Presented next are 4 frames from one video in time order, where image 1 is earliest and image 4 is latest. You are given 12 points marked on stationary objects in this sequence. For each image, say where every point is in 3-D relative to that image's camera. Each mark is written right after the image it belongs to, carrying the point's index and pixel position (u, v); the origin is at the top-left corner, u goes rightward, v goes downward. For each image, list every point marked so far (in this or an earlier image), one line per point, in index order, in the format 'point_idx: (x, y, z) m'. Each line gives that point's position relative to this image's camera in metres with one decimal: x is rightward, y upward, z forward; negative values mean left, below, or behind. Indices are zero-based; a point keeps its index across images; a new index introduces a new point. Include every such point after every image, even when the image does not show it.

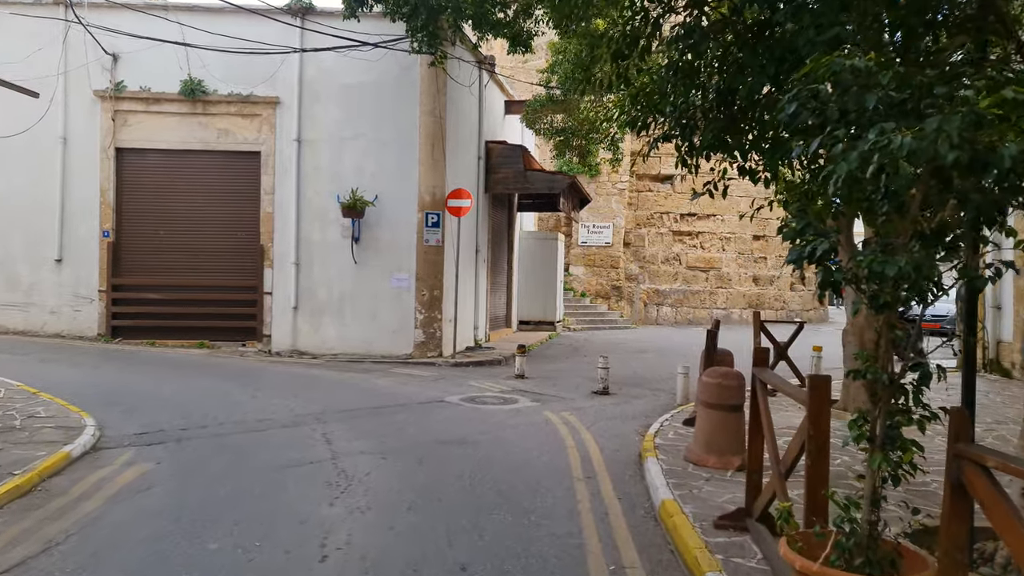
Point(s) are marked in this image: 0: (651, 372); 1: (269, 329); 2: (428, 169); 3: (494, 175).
0: (+2.4, -1.5, +11.7) m
1: (-4.4, -0.8, +12.3) m
2: (-1.5, +2.2, +12.3) m
3: (-0.4, +2.5, +15.2) m
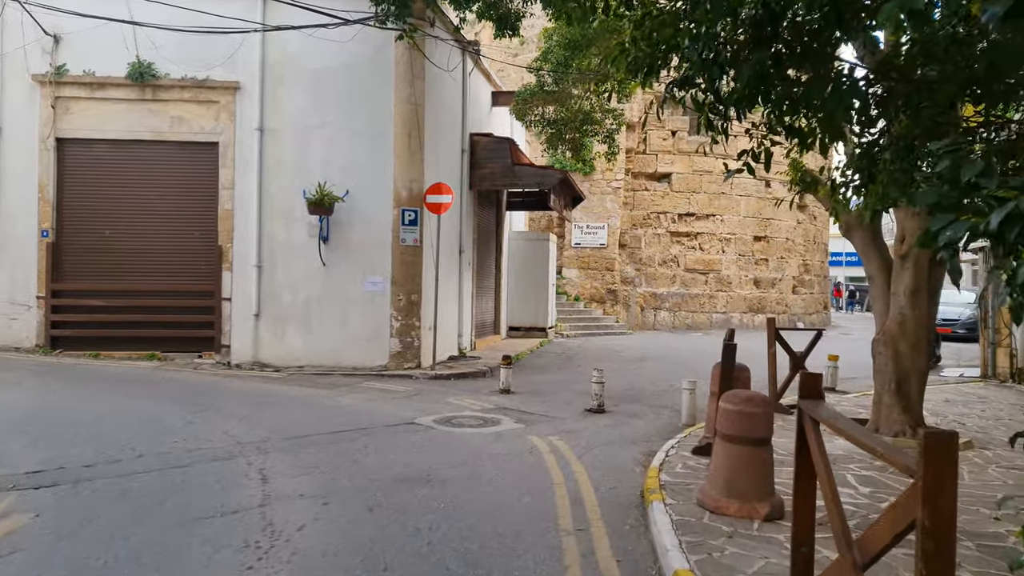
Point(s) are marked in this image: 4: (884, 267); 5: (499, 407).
0: (+2.1, -1.6, +10.5) m
1: (-4.7, -0.8, +11.1) m
2: (-1.8, +2.1, +11.2) m
3: (-0.7, +2.5, +14.1) m
4: (+4.2, +0.2, +7.6) m
5: (-0.2, -1.5, +8.7) m
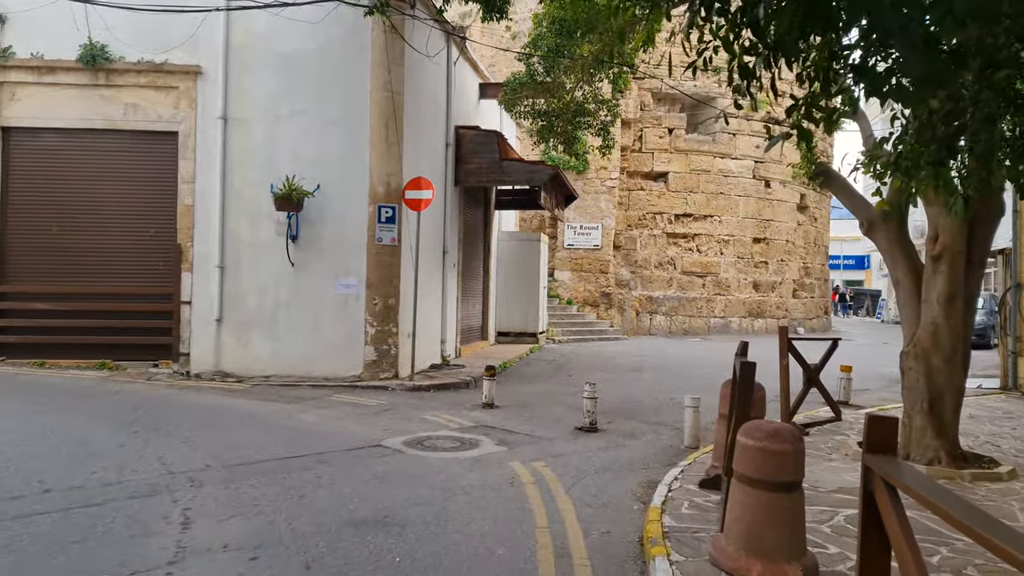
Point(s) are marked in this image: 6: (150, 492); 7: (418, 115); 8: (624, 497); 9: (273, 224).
0: (+1.9, -1.6, +9.7) m
1: (-4.9, -0.9, +10.1) m
2: (-2.0, +2.0, +10.3) m
3: (-0.9, +2.4, +13.2) m
4: (+4.0, +0.2, +6.7) m
5: (-0.4, -1.6, +7.8) m
6: (-2.7, -1.5, +5.1) m
7: (-1.6, +2.8, +11.1) m
8: (+0.9, -1.7, +5.5) m
9: (-3.6, +1.0, +10.1) m
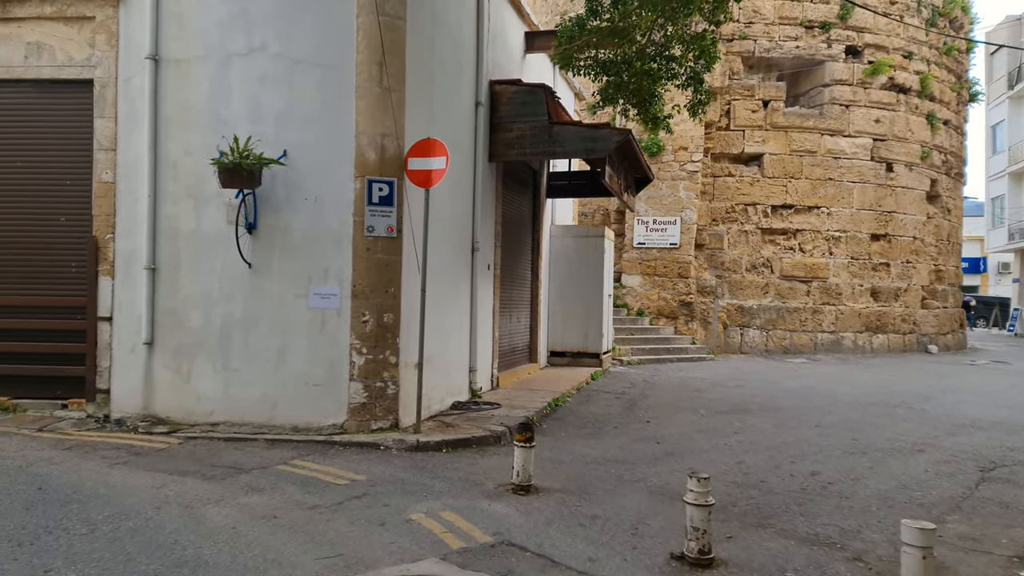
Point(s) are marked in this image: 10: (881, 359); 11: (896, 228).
0: (+2.4, -1.8, +6.1) m
1: (-4.3, -1.0, +7.2) m
2: (-1.4, +1.9, +7.1) m
3: (-0.1, +2.3, +9.9) m
4: (+4.2, +0.1, +3.0) m
5: (-0.1, -1.7, +4.5) m
6: (-2.7, -1.6, +2.0) m
7: (-0.9, +2.7, +7.9) m
8: (+1.0, -1.8, +2.0) m
9: (-3.1, +0.8, +7.1) m
10: (+9.0, -1.7, +16.5) m
11: (+10.2, +1.6, +18.0) m
